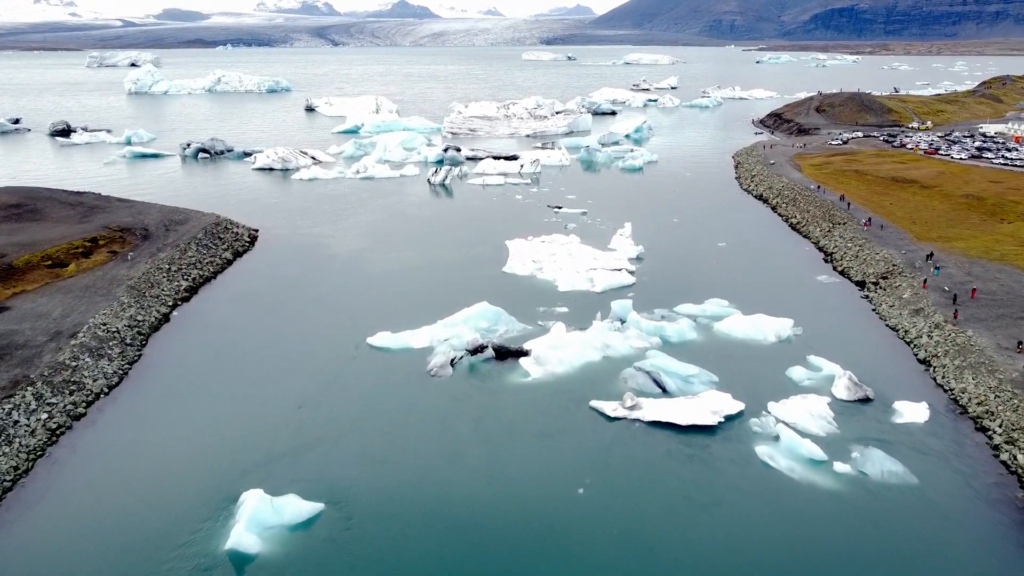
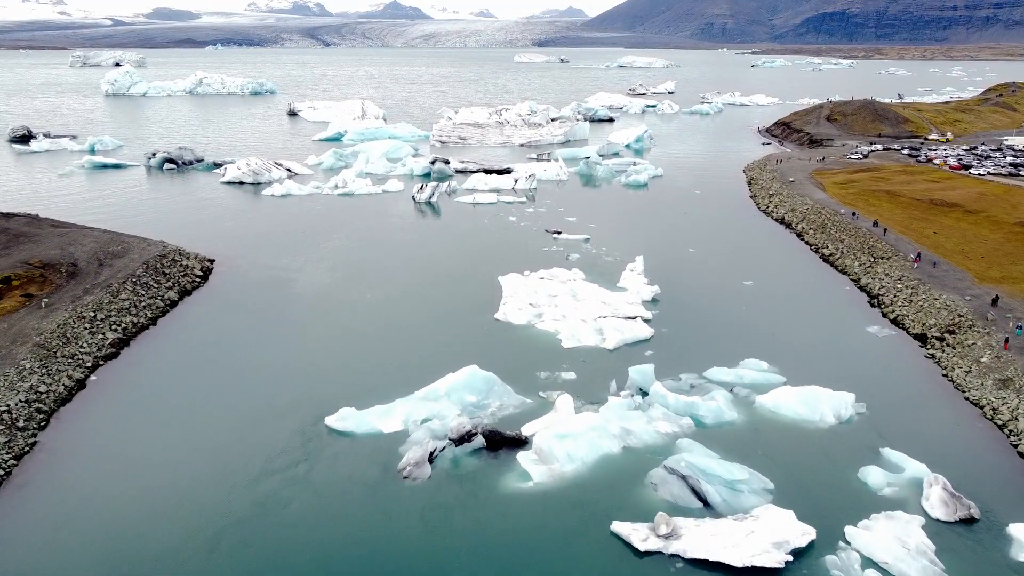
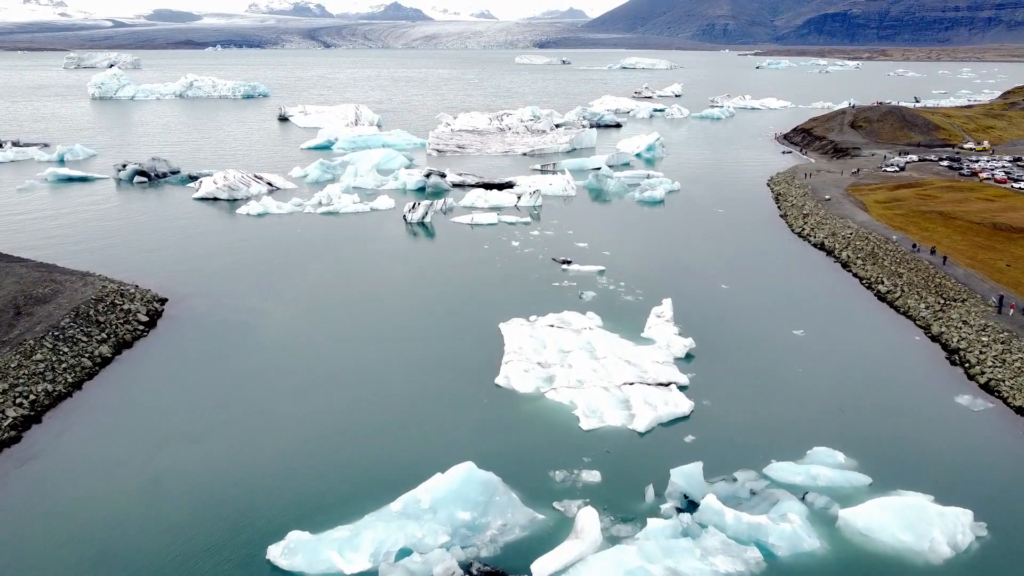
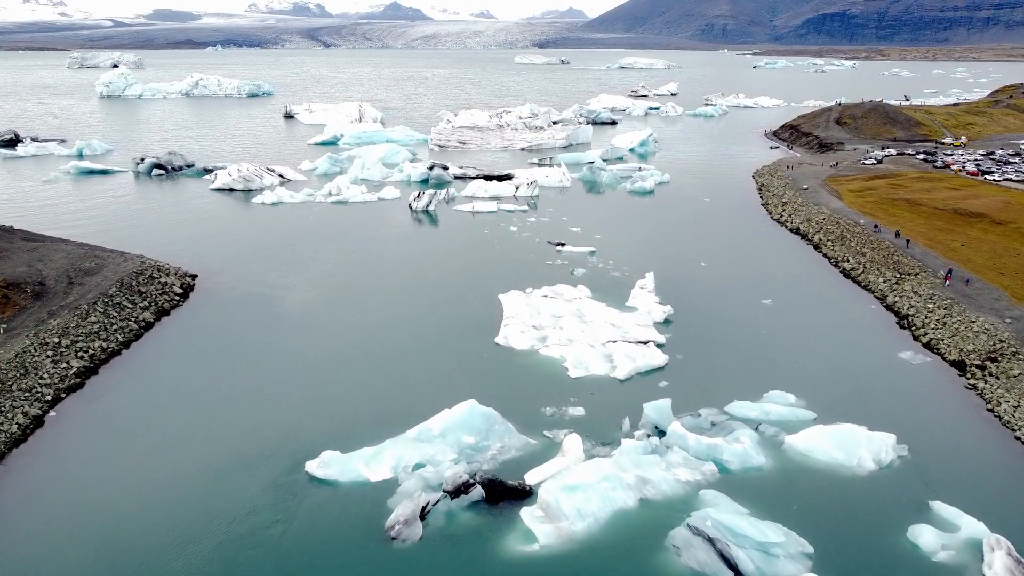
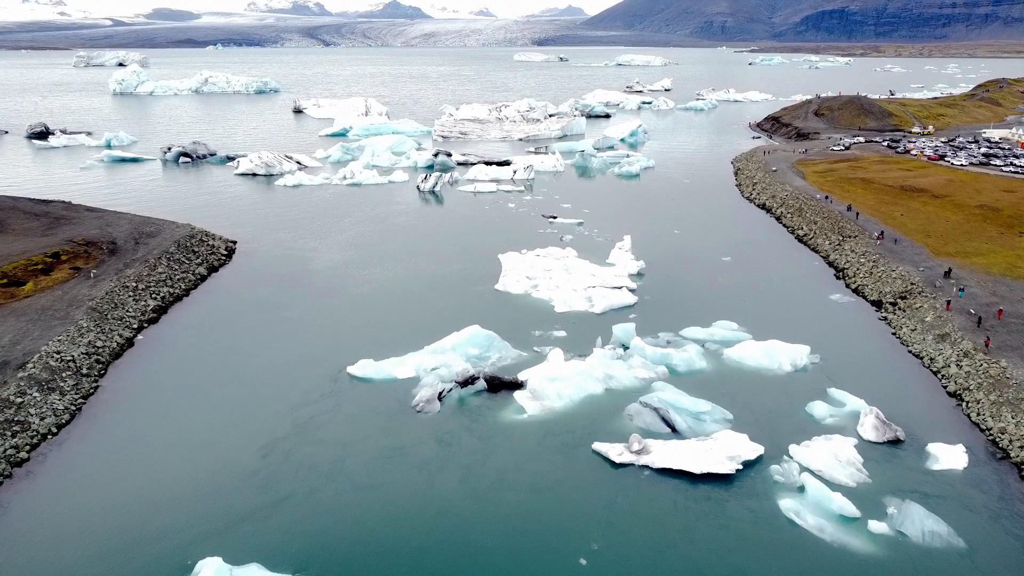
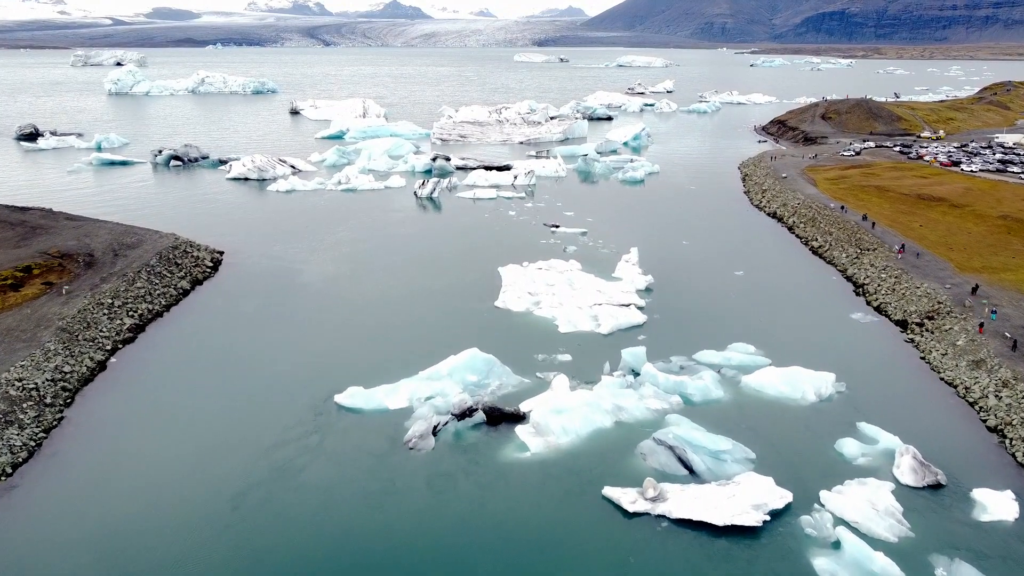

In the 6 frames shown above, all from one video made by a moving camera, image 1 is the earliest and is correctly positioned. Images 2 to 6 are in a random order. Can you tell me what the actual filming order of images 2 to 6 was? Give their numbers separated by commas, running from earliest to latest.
5, 6, 2, 4, 3
